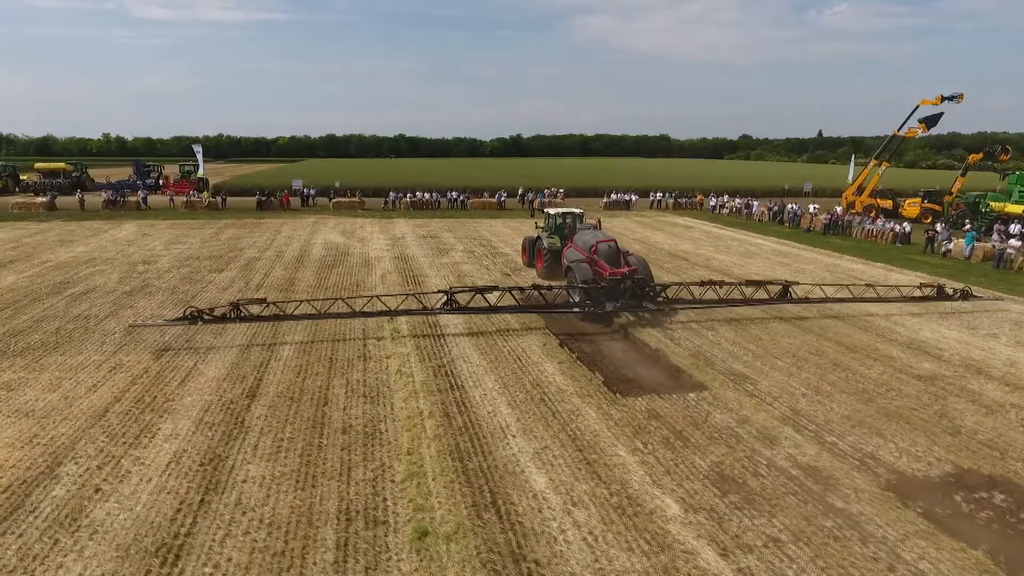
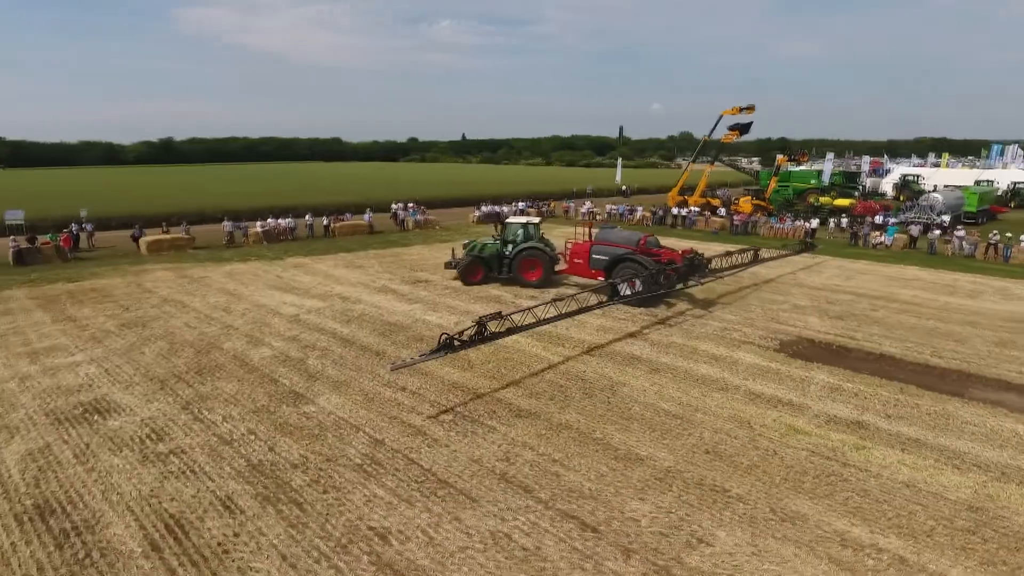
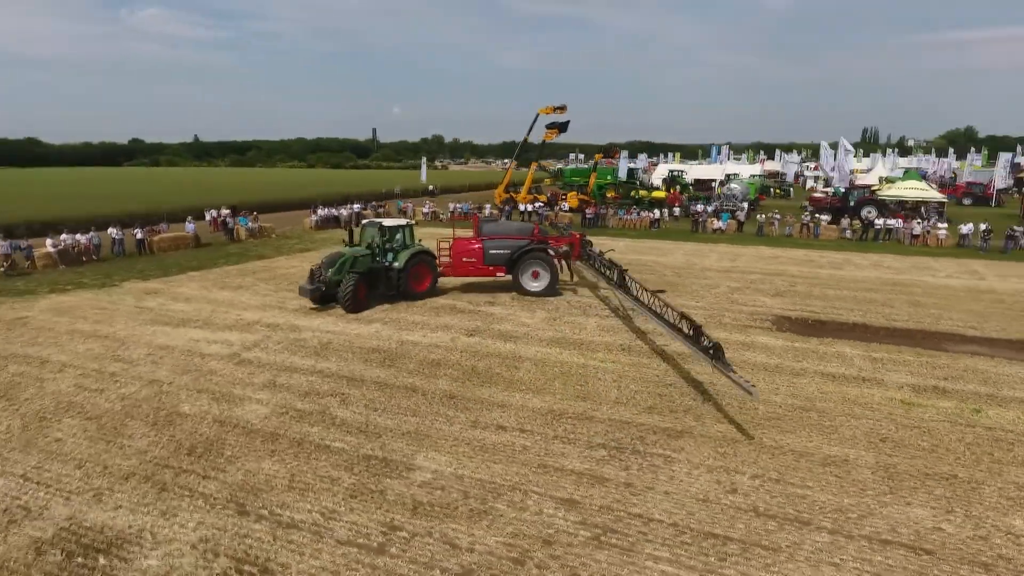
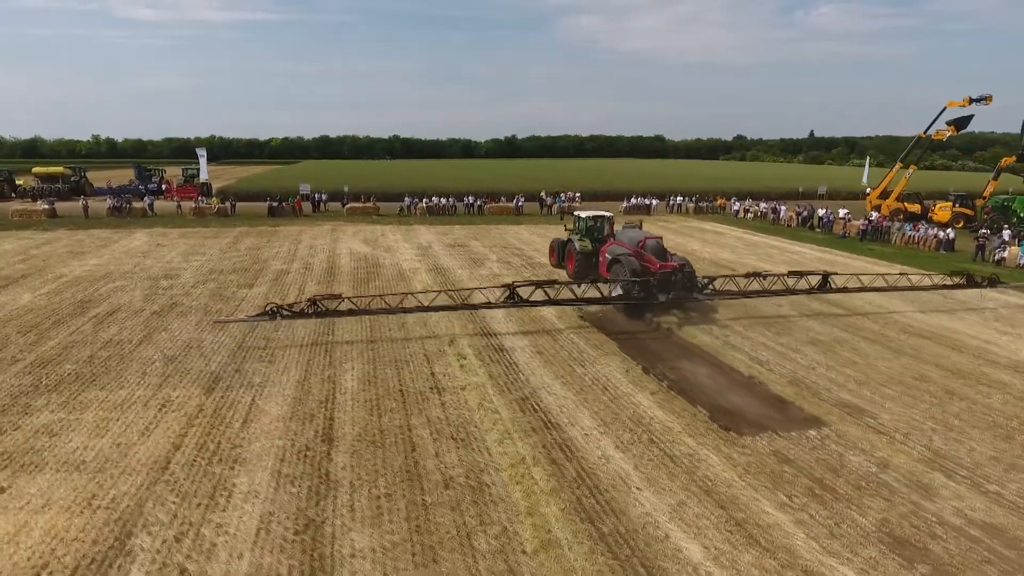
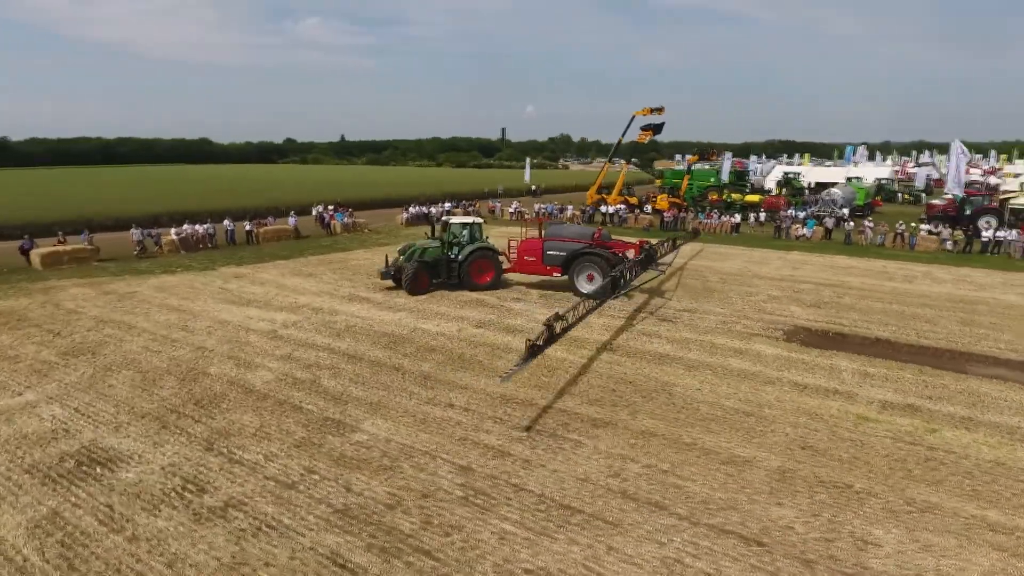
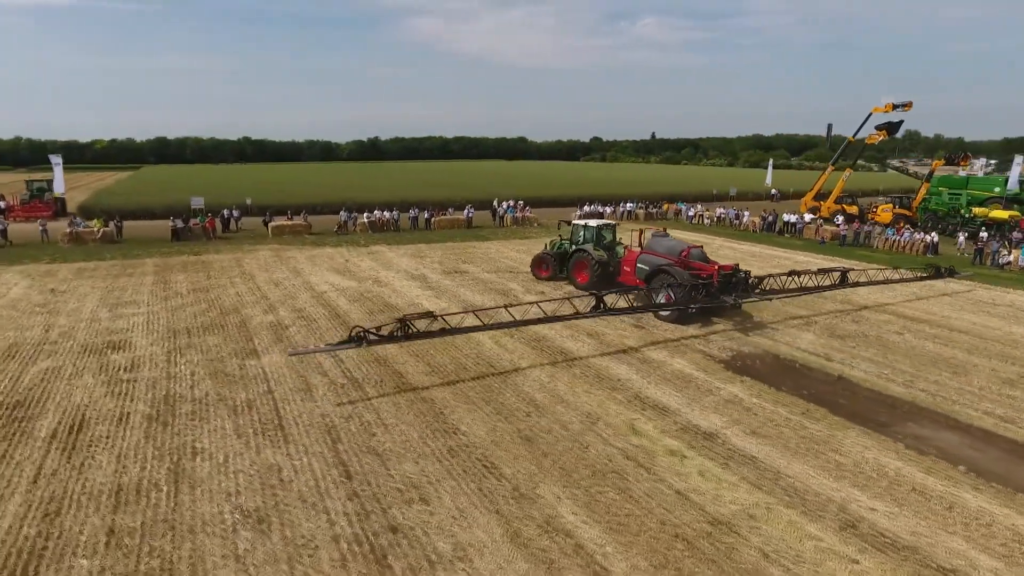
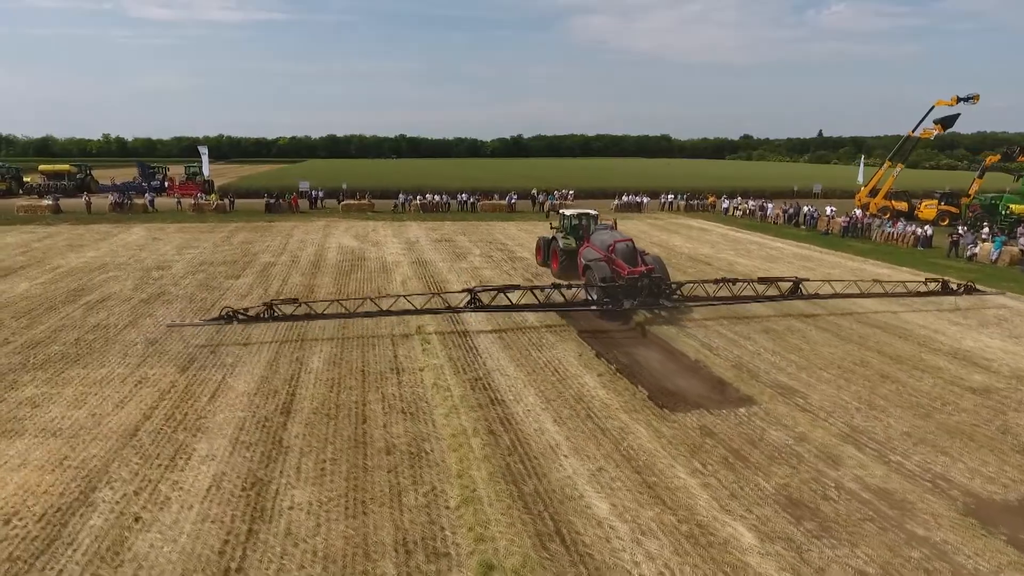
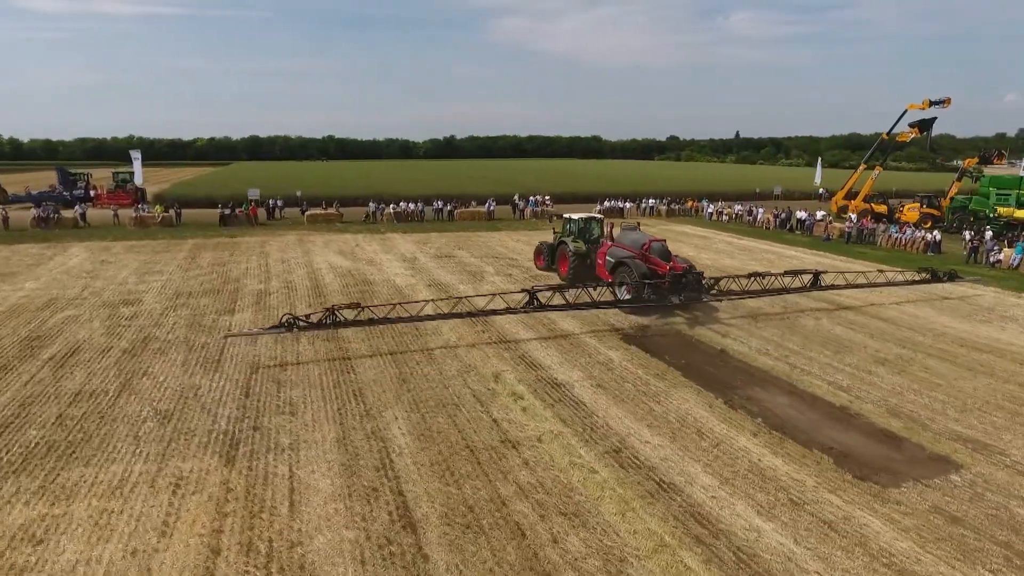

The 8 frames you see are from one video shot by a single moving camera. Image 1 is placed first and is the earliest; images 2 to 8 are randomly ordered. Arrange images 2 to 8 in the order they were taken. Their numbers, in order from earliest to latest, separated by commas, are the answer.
7, 4, 8, 6, 2, 5, 3
